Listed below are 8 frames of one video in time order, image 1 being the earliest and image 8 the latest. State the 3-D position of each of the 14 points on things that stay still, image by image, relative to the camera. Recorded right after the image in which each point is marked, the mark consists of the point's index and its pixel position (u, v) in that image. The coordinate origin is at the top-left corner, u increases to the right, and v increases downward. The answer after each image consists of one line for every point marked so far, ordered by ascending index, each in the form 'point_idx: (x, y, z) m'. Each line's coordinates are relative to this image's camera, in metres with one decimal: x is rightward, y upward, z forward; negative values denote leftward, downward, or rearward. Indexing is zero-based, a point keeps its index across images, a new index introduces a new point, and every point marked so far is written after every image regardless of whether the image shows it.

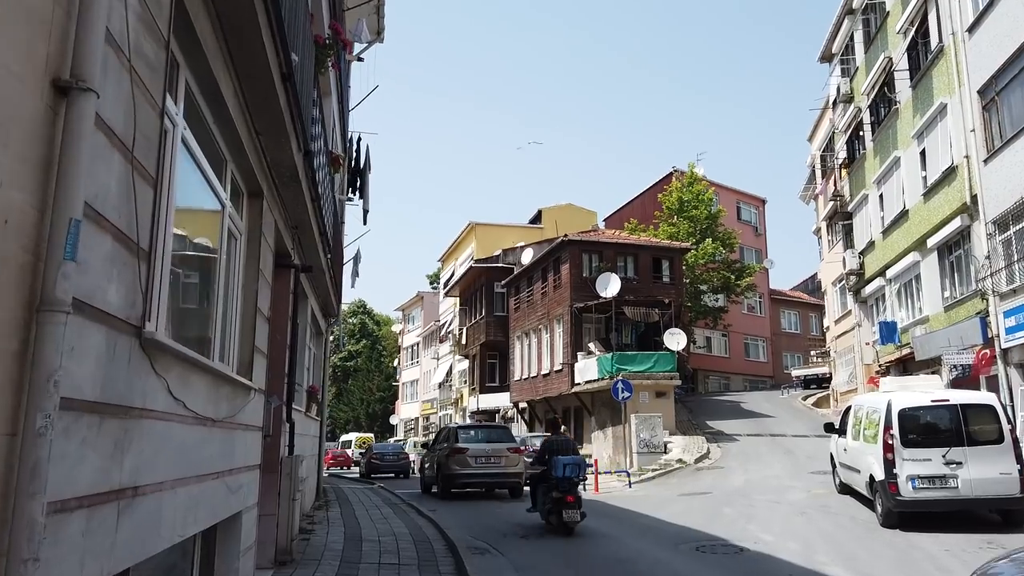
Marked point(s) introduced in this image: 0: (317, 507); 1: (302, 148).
0: (-3.7, -4.2, +14.3) m
1: (-2.2, +1.5, +8.1) m
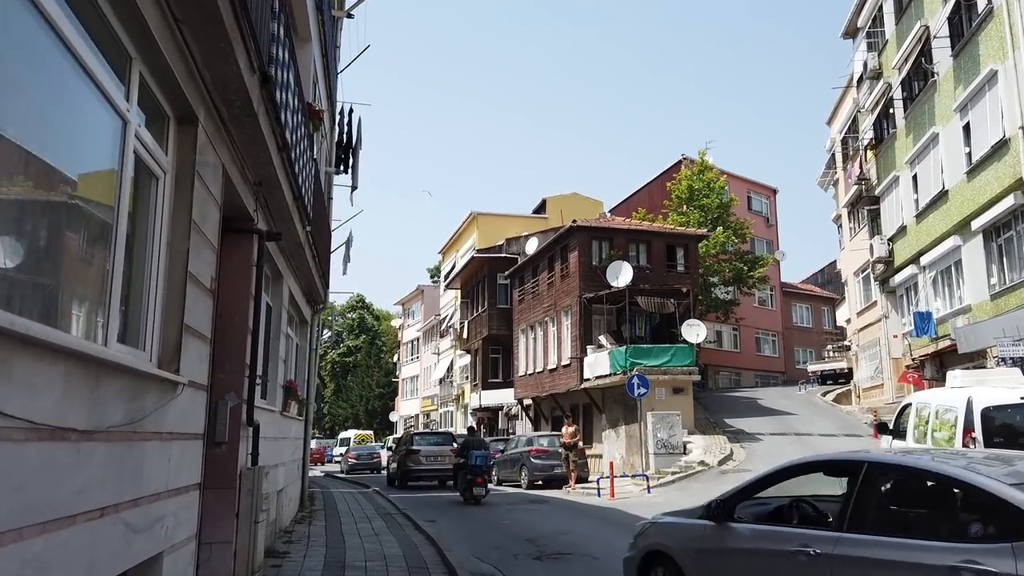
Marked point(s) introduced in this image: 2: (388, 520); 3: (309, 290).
0: (-3.6, -3.9, +12.5) m
1: (-2.1, +1.8, +6.2) m
2: (-2.2, -4.1, +13.4) m
3: (-3.7, 0.0, +13.7) m
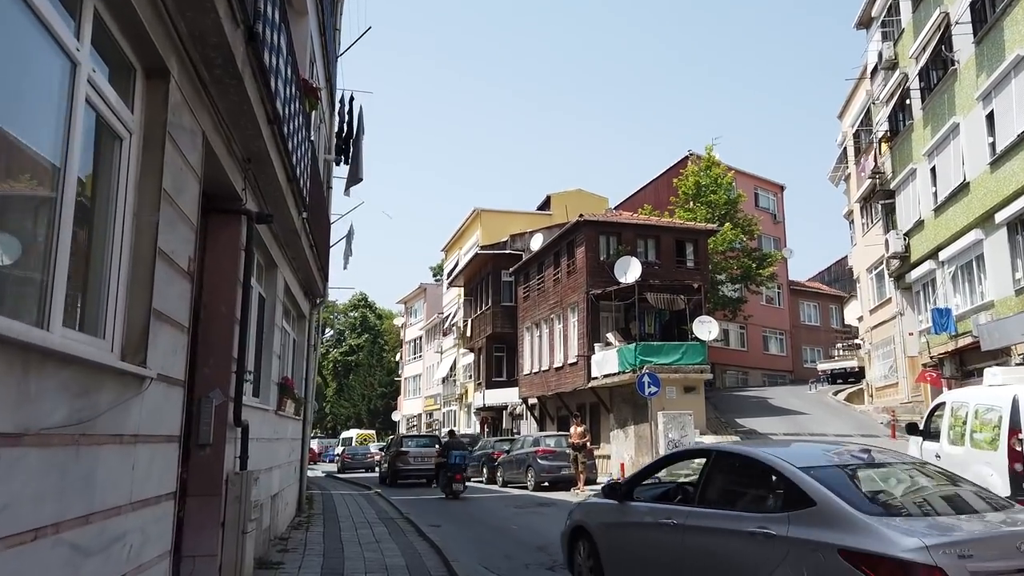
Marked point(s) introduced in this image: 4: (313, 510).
0: (-3.4, -3.7, +11.8) m
1: (-2.0, +1.9, +5.5) m
2: (-2.1, -4.0, +12.7) m
3: (-3.6, +0.1, +13.0) m
4: (-3.9, -4.3, +14.6) m
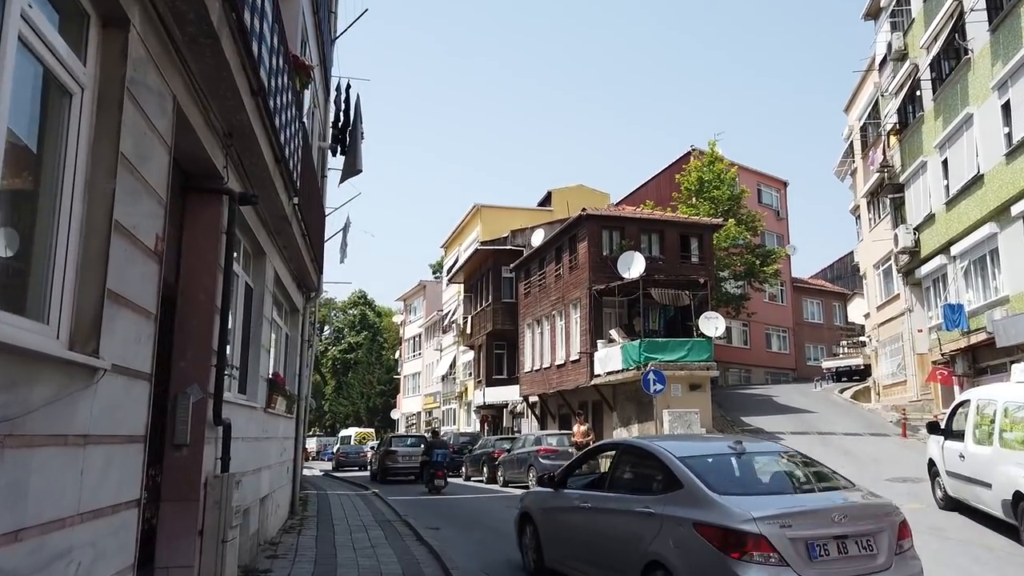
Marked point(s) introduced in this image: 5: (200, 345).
0: (-3.4, -3.6, +11.2) m
1: (-1.9, +2.0, +4.9) m
2: (-2.0, -3.9, +12.1) m
3: (-3.5, +0.2, +12.5) m
4: (-3.8, -4.2, +14.1) m
5: (-2.6, -0.5, +6.2) m
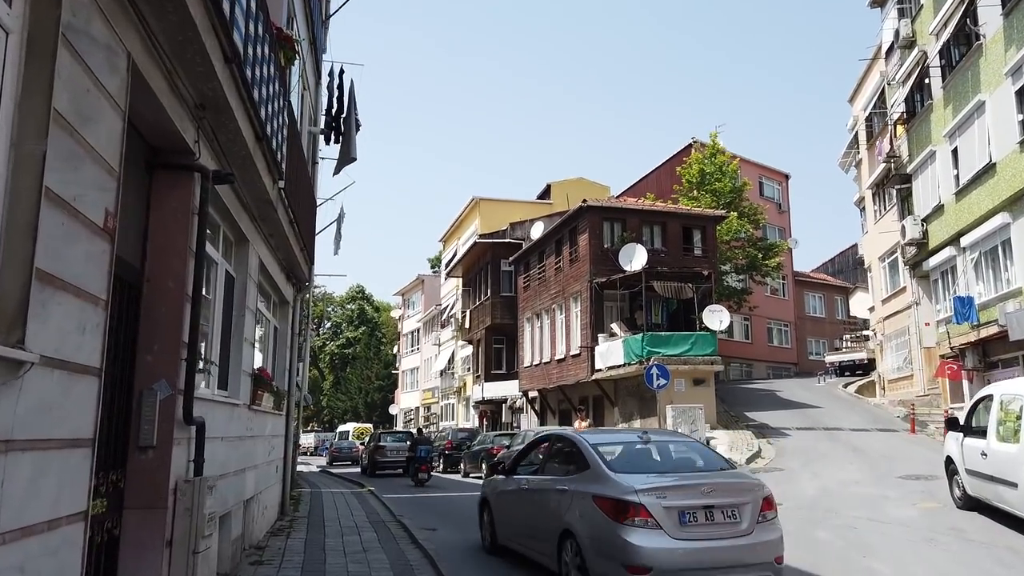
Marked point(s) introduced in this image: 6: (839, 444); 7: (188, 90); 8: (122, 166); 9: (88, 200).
0: (-3.4, -3.5, +10.7) m
1: (-1.9, +2.1, +4.4) m
2: (-2.0, -3.7, +11.5) m
3: (-3.5, +0.4, +11.9) m
4: (-3.9, -4.0, +13.5) m
5: (-2.6, -0.4, +5.6) m
6: (+8.6, -4.1, +19.9) m
7: (-2.4, +1.5, +5.6) m
8: (-2.2, +0.7, +4.3) m
9: (-2.2, +0.4, +3.9) m
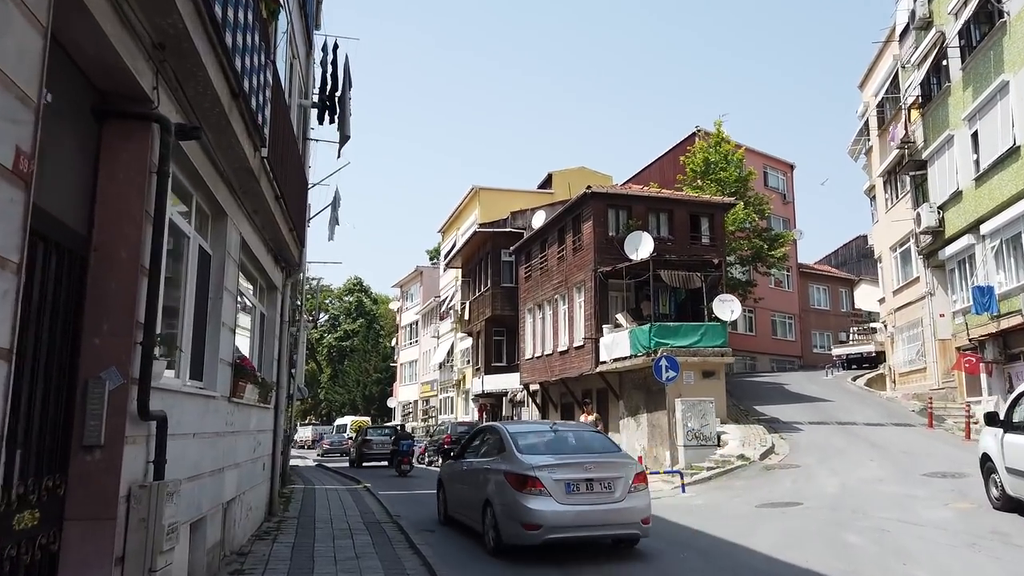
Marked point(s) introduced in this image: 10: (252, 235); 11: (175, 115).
0: (-3.3, -3.2, +9.8) m
1: (-1.8, +2.3, +3.5) m
2: (-2.0, -3.5, +10.7) m
3: (-3.4, +0.6, +11.0) m
4: (-3.8, -3.8, +12.7) m
5: (-2.5, -0.2, +4.8) m
6: (+8.7, -3.8, +19.1) m
7: (-2.3, +1.7, +4.7) m
8: (-2.1, +0.9, +3.4) m
9: (-2.1, +0.6, +3.0) m
10: (-3.2, +0.7, +9.2) m
11: (-2.5, +1.3, +5.6) m
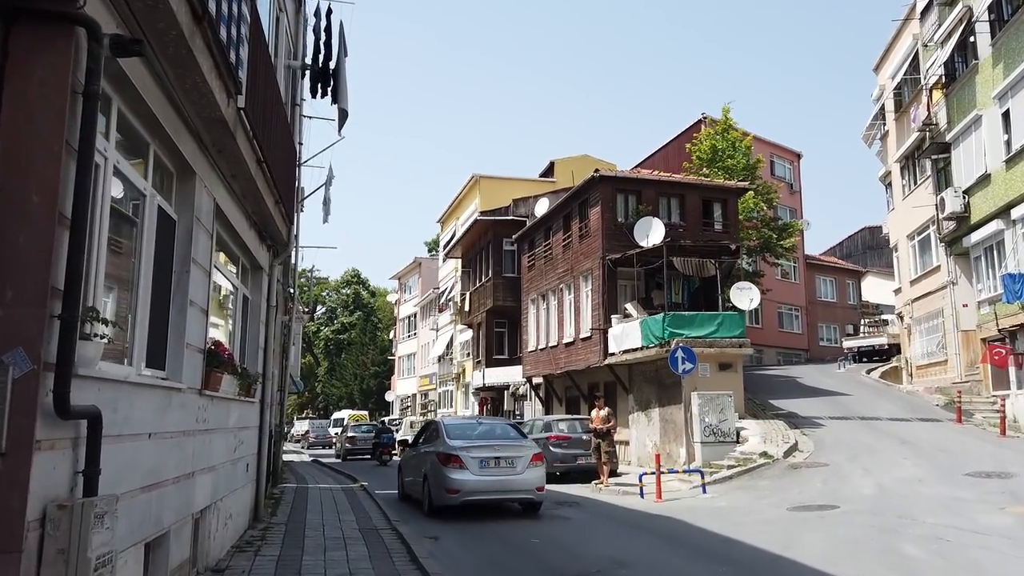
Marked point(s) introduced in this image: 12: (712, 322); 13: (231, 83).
0: (-3.1, -3.0, +8.6) m
1: (-1.6, +2.5, +2.3) m
2: (-1.8, -3.2, +9.5) m
3: (-3.3, +0.9, +9.8) m
4: (-3.6, -3.5, +11.5) m
5: (-2.3, 0.0, +3.6) m
6: (+8.8, -3.5, +17.9) m
7: (-2.1, +1.9, +3.5) m
8: (-1.9, +1.1, +2.2) m
9: (-1.9, +0.8, +1.8) m
10: (-3.0, +0.9, +8.0) m
11: (-2.3, +1.5, +4.4) m
12: (+5.2, -0.9, +19.7) m
13: (-2.4, +1.8, +6.4) m
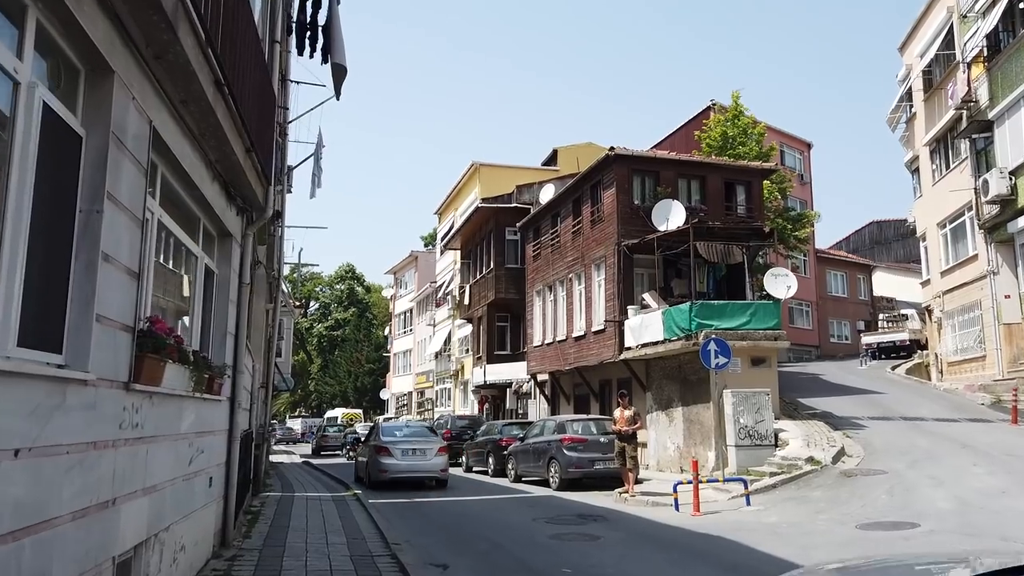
0: (-2.8, -2.7, +6.7) m
1: (-1.3, +2.8, +0.3) m
2: (-1.5, -2.9, +7.6) m
3: (-3.0, +1.2, +7.9) m
4: (-3.3, -3.2, +9.6) m
5: (-1.9, +0.3, +1.6) m
6: (+9.1, -3.2, +16.1) m
7: (-1.8, +2.2, +1.6) m
8: (-1.6, +1.4, +0.3) m
9: (-1.5, +1.1, -0.2) m
10: (-2.7, +1.2, +6.1) m
11: (-1.9, +1.8, +2.4) m
12: (+5.5, -0.6, +17.8) m
13: (-2.1, +2.1, +4.5) m
